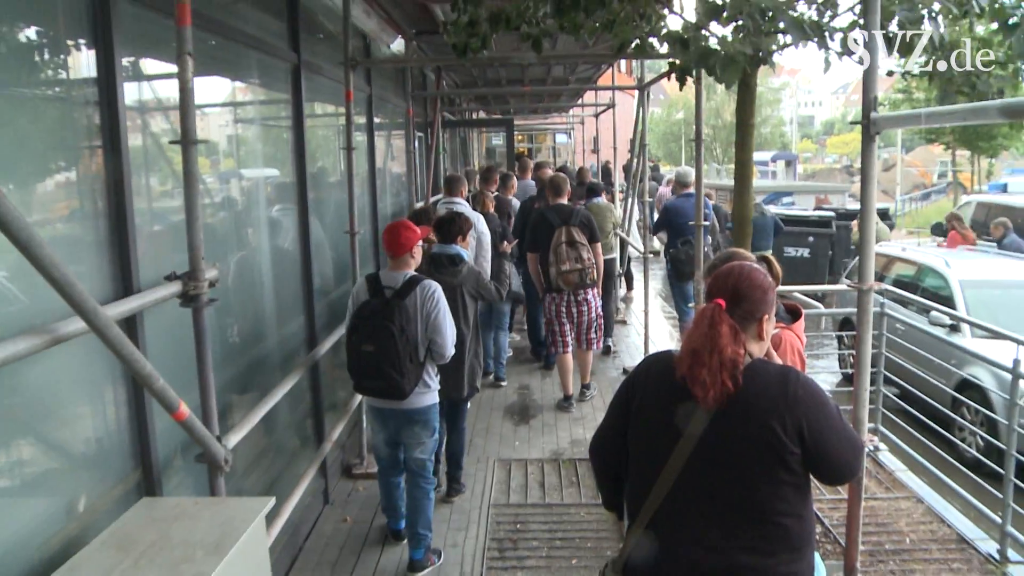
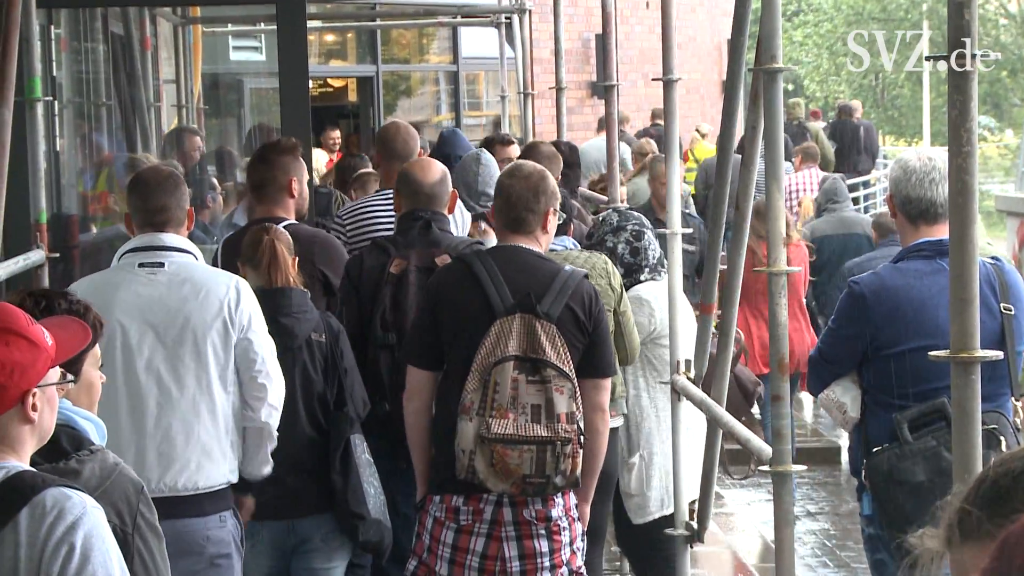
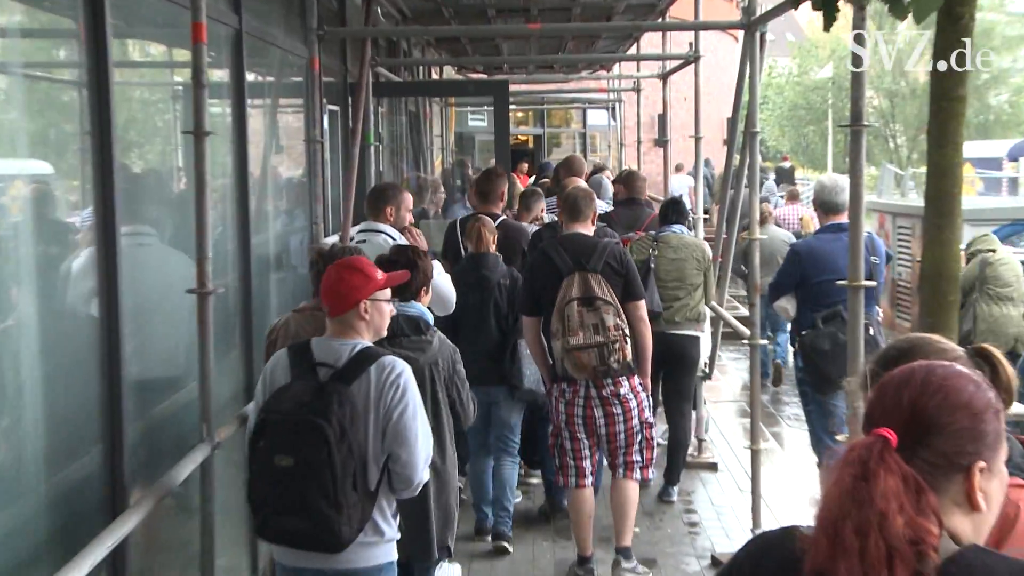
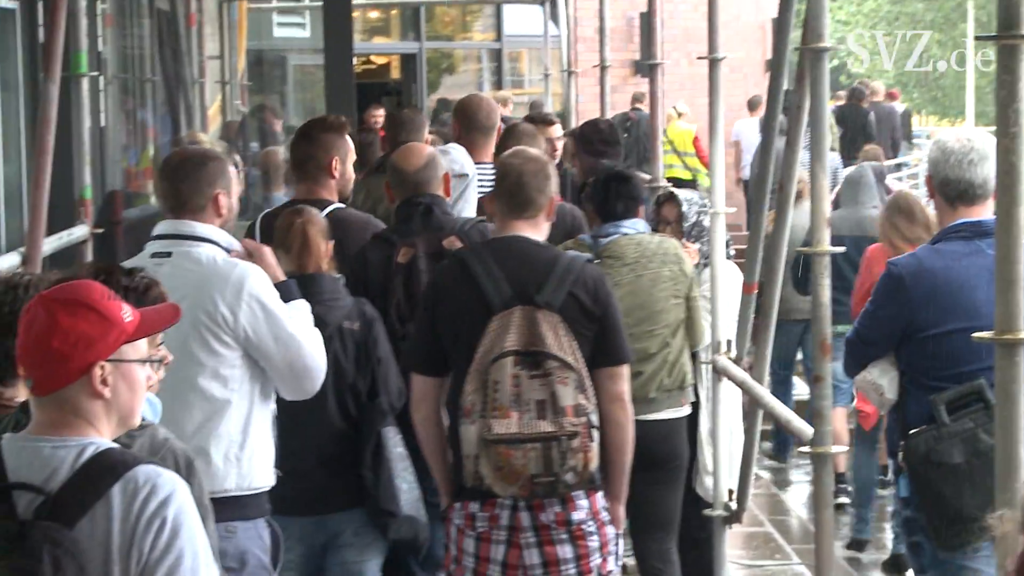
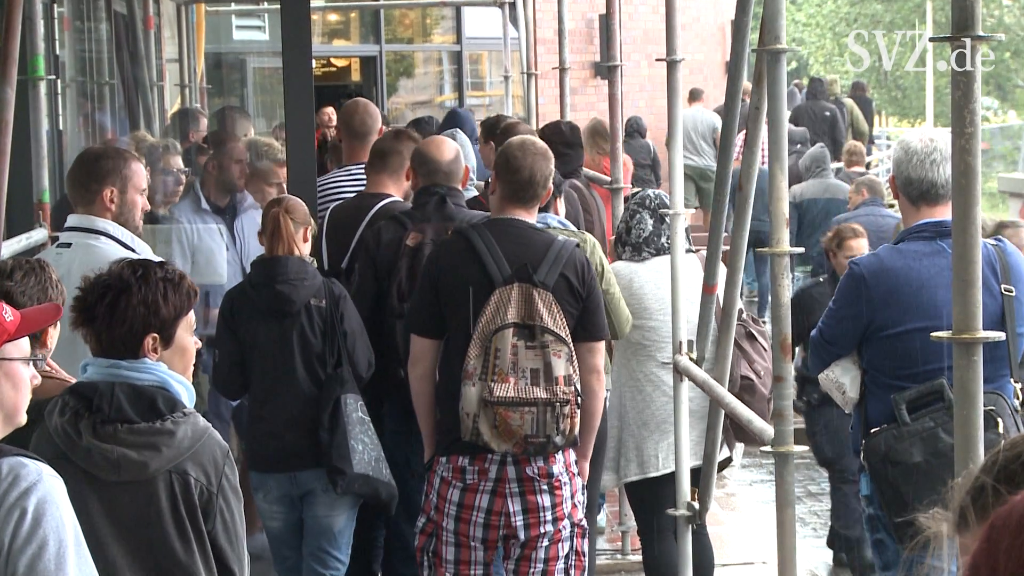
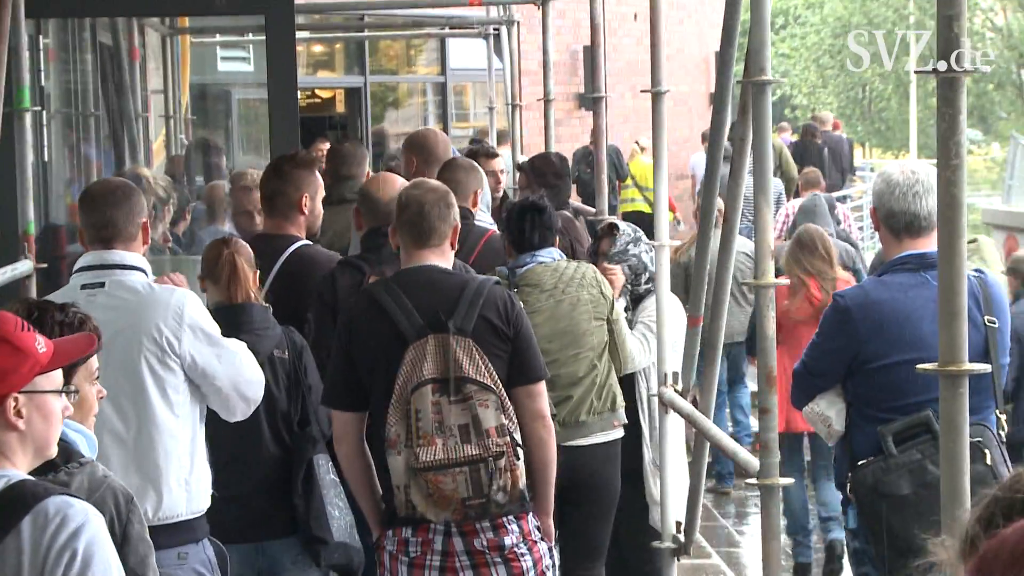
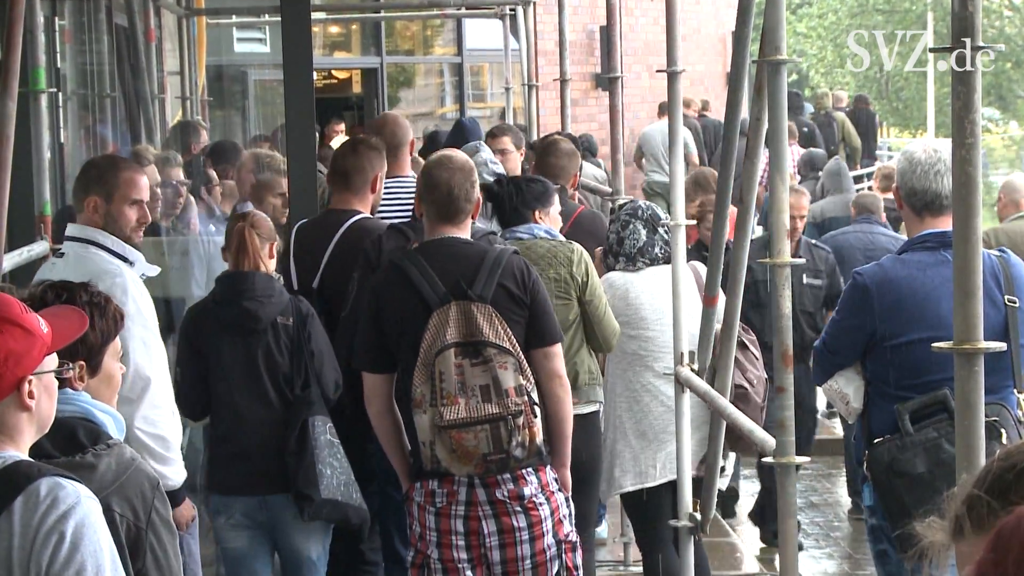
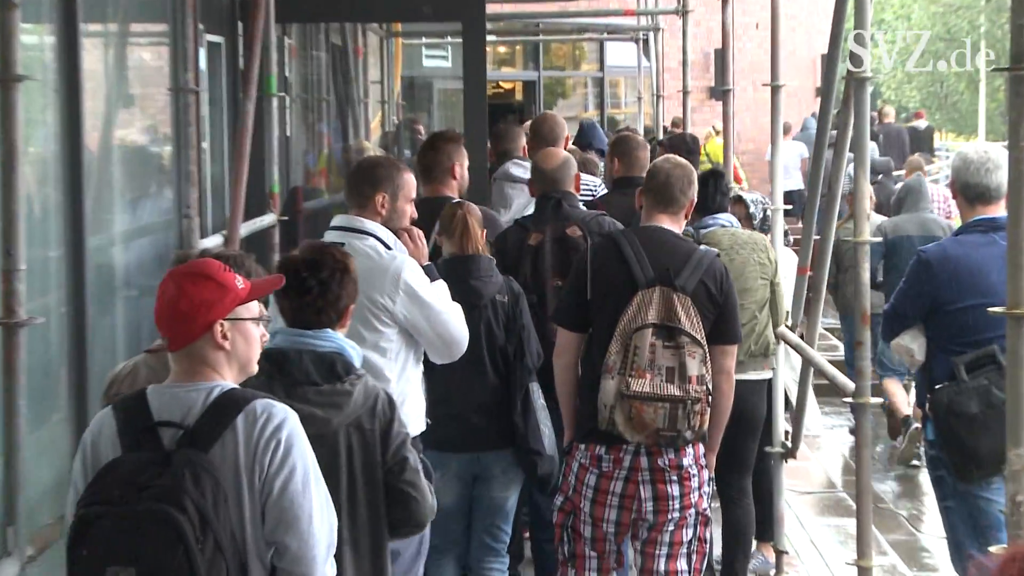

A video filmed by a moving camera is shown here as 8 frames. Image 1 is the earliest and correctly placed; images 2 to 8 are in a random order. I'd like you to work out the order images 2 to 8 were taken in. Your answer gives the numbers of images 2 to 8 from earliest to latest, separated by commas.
3, 8, 4, 6, 2, 7, 5
